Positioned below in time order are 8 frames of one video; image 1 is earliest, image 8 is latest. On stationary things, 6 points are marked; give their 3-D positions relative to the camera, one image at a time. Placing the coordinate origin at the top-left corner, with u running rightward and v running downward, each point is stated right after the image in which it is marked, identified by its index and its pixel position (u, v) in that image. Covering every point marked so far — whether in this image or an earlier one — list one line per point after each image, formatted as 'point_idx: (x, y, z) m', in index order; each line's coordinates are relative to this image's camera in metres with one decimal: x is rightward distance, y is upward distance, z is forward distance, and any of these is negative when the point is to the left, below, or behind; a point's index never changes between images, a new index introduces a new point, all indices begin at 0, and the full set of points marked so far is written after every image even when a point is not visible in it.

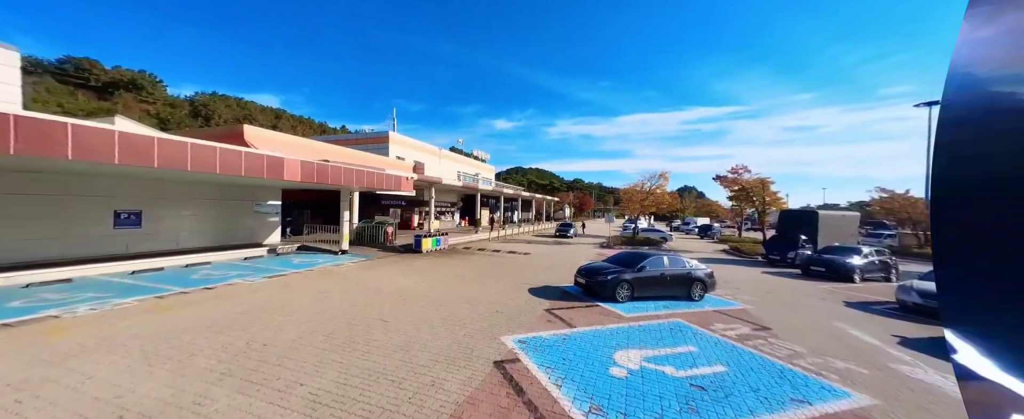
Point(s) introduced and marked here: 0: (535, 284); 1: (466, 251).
0: (+0.7, -2.4, +9.8) m
1: (-2.6, -2.4, +17.8) m
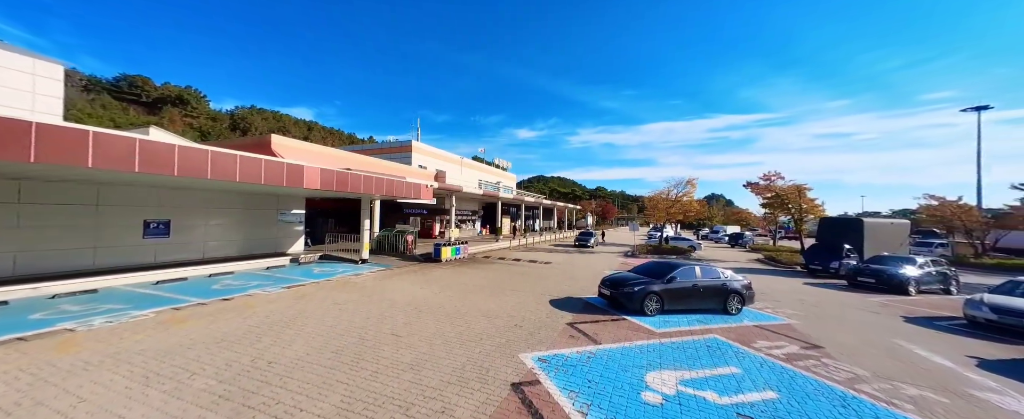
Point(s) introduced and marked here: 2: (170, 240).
0: (+1.3, -2.6, +9.3) m
1: (-1.6, -2.9, +17.5) m
2: (-12.3, -1.1, +11.0) m
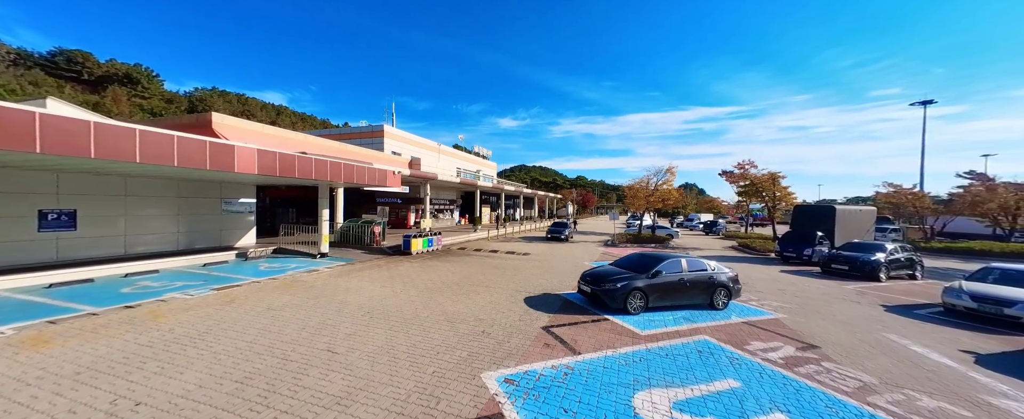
0: (+0.5, -2.3, +8.6) m
1: (-2.9, -2.2, +16.5) m
2: (-13.1, -0.8, +9.3) m
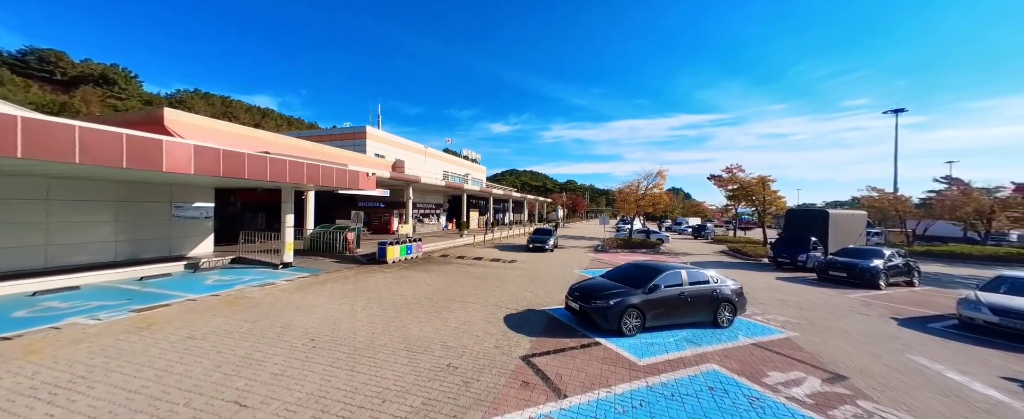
0: (0.0, -2.4, +7.6) m
1: (-3.6, -2.5, +15.4) m
2: (-13.6, -0.9, +8.0) m
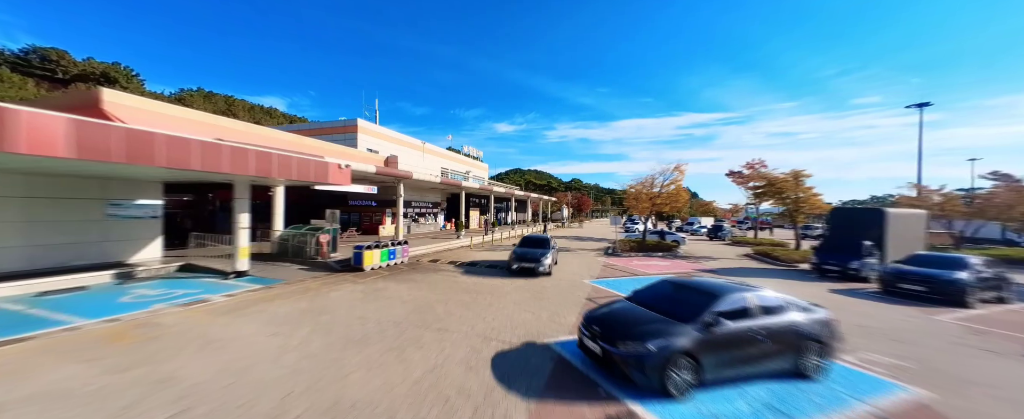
0: (-0.1, -2.4, +5.6) m
1: (-3.6, -2.4, +13.5) m
2: (-13.8, -0.9, +6.2) m
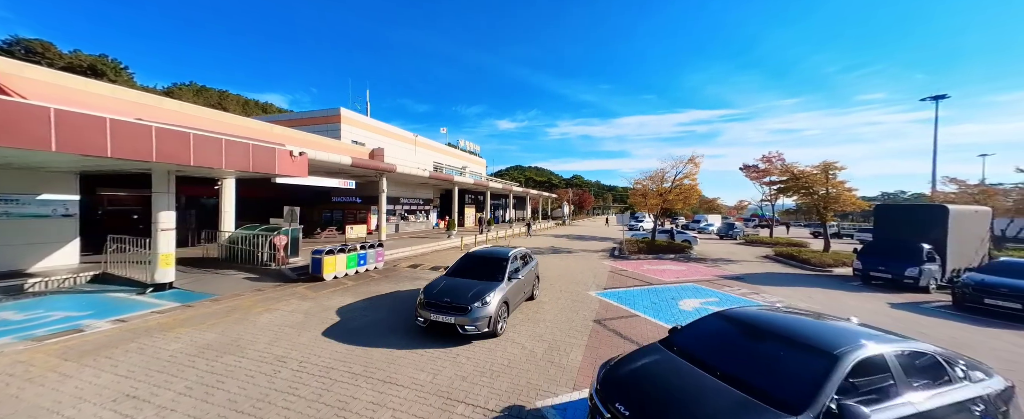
0: (-0.4, -2.3, +3.6) m
1: (-3.9, -2.3, +11.6) m
2: (-14.0, -0.8, +4.3) m
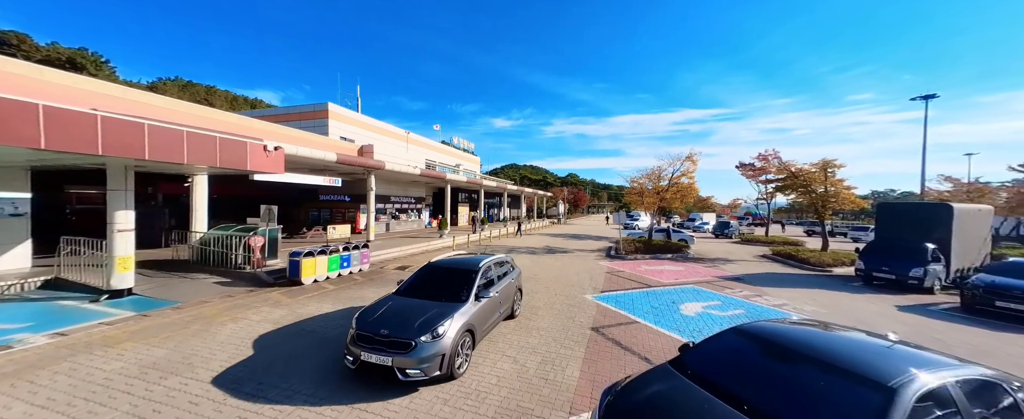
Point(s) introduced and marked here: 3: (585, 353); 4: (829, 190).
0: (-0.5, -2.3, +3.1) m
1: (-4.2, -2.3, +11.0) m
2: (-14.2, -0.8, +3.5) m
3: (+1.3, -2.6, +5.5) m
4: (+16.5, +1.0, +16.0) m
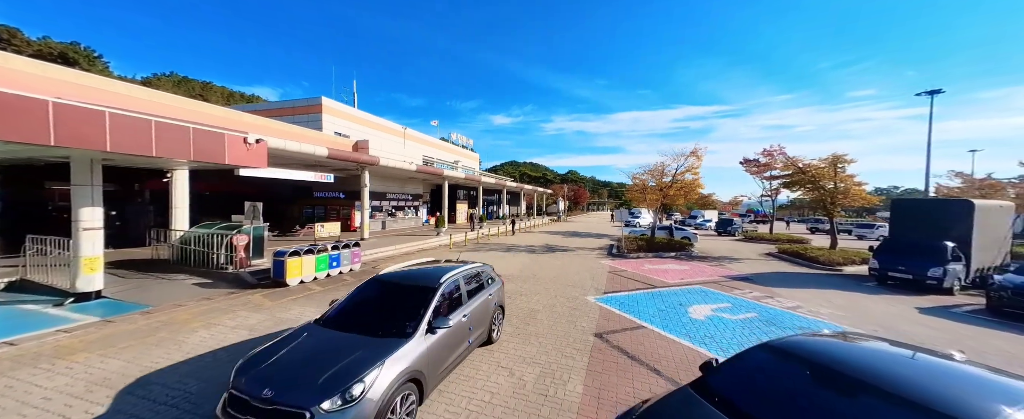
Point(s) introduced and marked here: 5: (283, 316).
0: (-0.6, -2.3, +2.6) m
1: (-4.2, -2.2, +10.5) m
2: (-14.3, -0.8, +3.0) m
3: (+1.2, -2.5, +5.1) m
4: (+16.5, +1.1, +15.5) m
5: (-4.7, -2.2, +6.5) m
